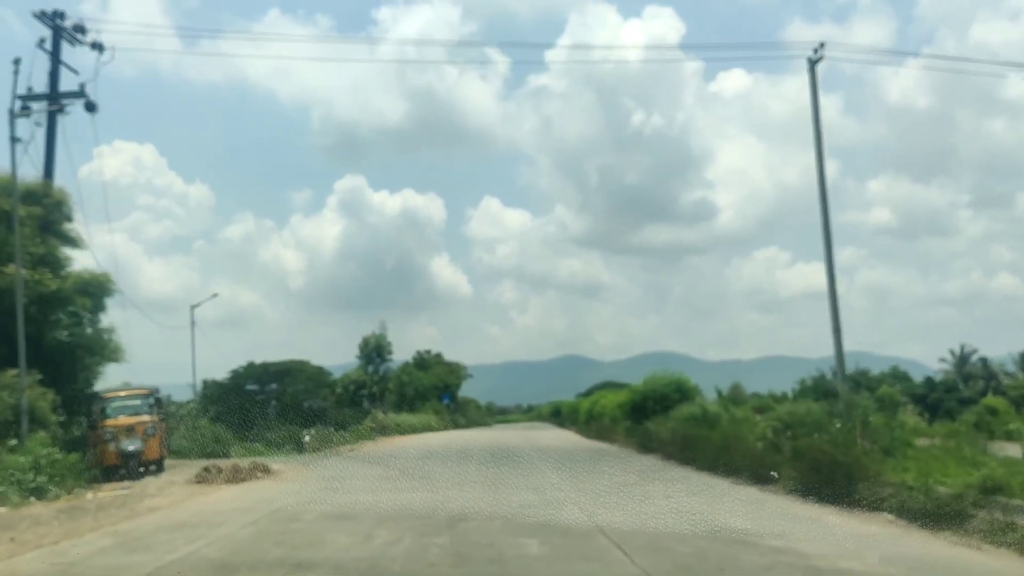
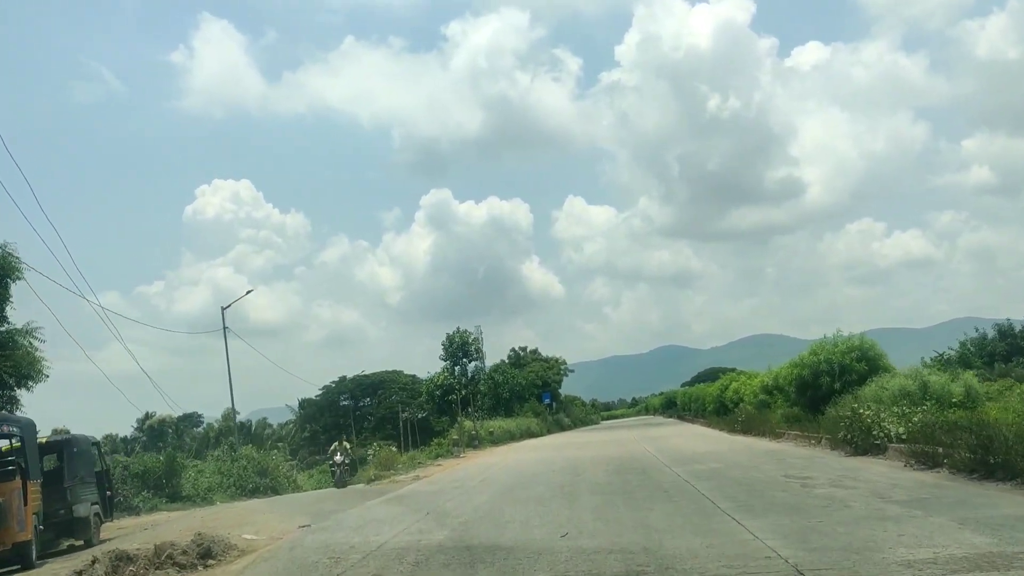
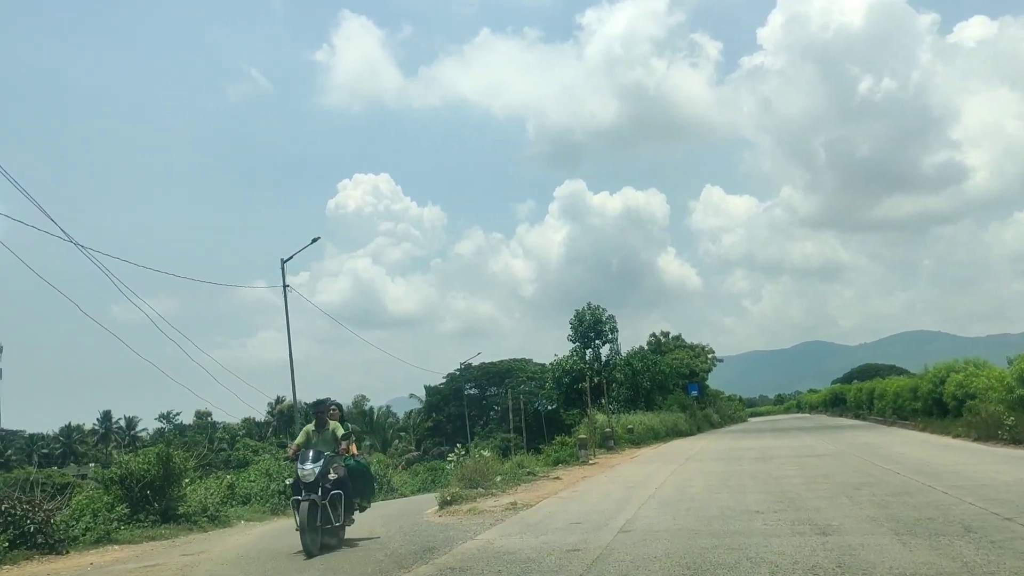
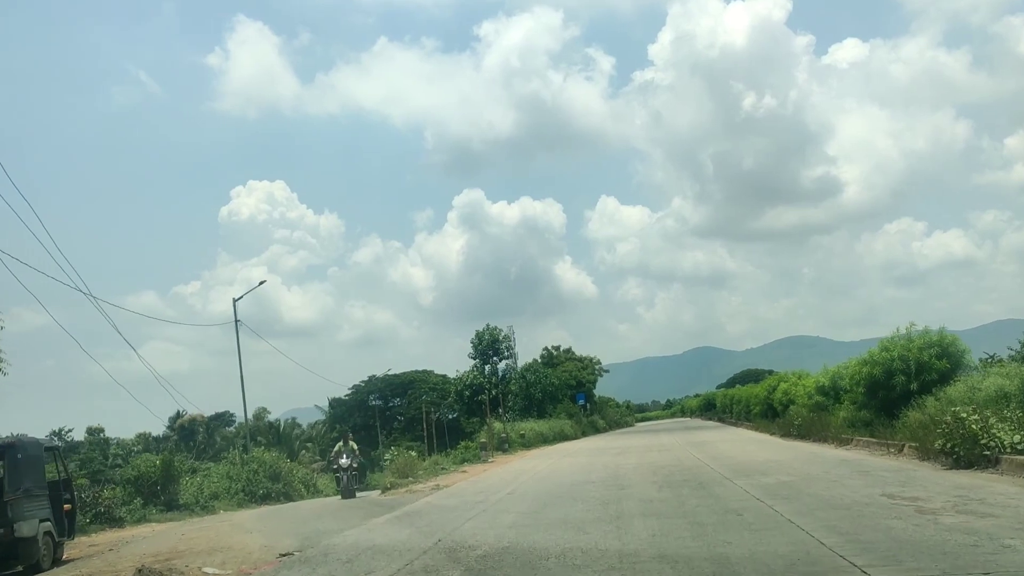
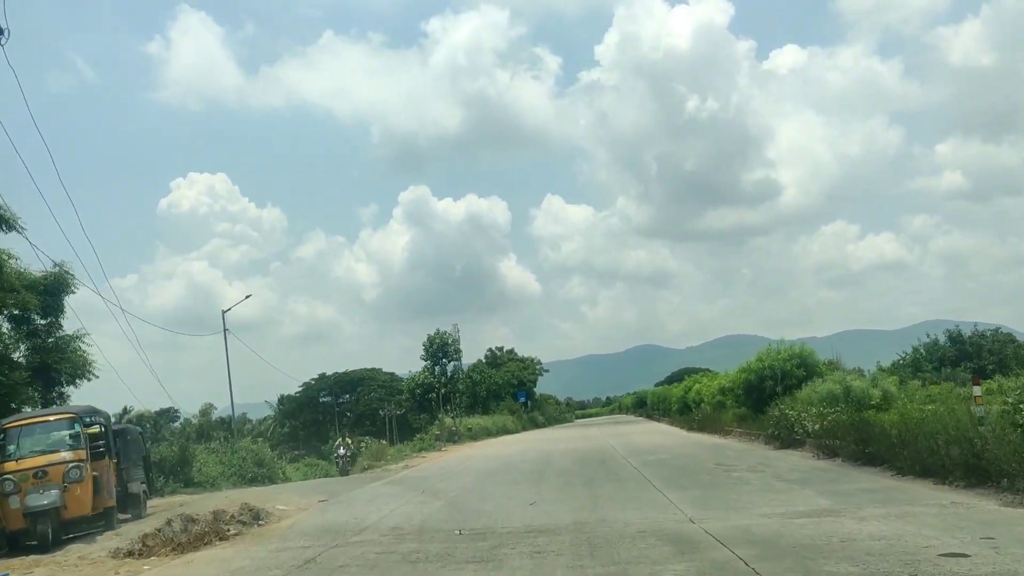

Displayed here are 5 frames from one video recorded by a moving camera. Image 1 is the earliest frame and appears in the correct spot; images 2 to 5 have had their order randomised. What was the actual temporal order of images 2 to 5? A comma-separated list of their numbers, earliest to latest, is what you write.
5, 2, 4, 3
